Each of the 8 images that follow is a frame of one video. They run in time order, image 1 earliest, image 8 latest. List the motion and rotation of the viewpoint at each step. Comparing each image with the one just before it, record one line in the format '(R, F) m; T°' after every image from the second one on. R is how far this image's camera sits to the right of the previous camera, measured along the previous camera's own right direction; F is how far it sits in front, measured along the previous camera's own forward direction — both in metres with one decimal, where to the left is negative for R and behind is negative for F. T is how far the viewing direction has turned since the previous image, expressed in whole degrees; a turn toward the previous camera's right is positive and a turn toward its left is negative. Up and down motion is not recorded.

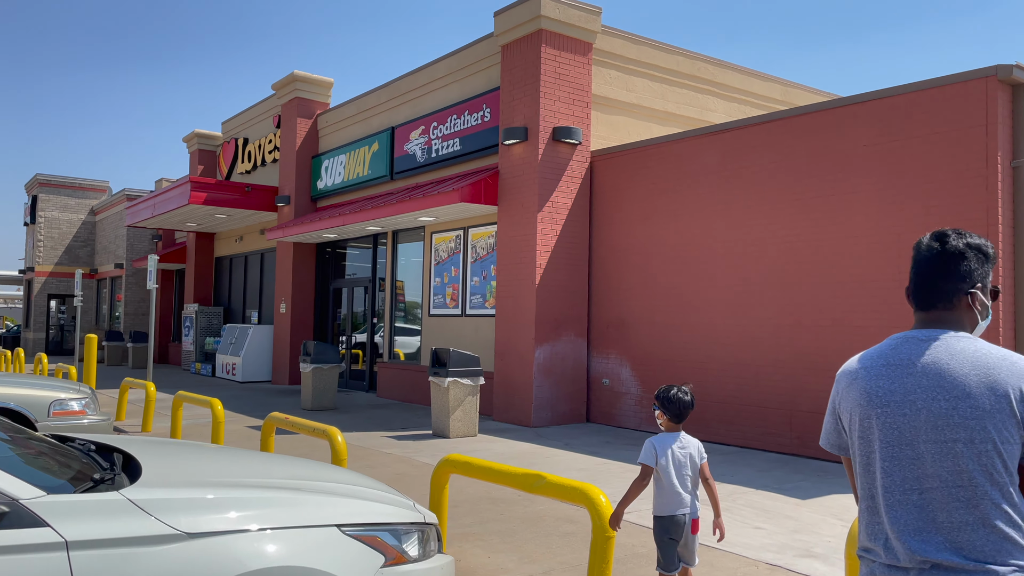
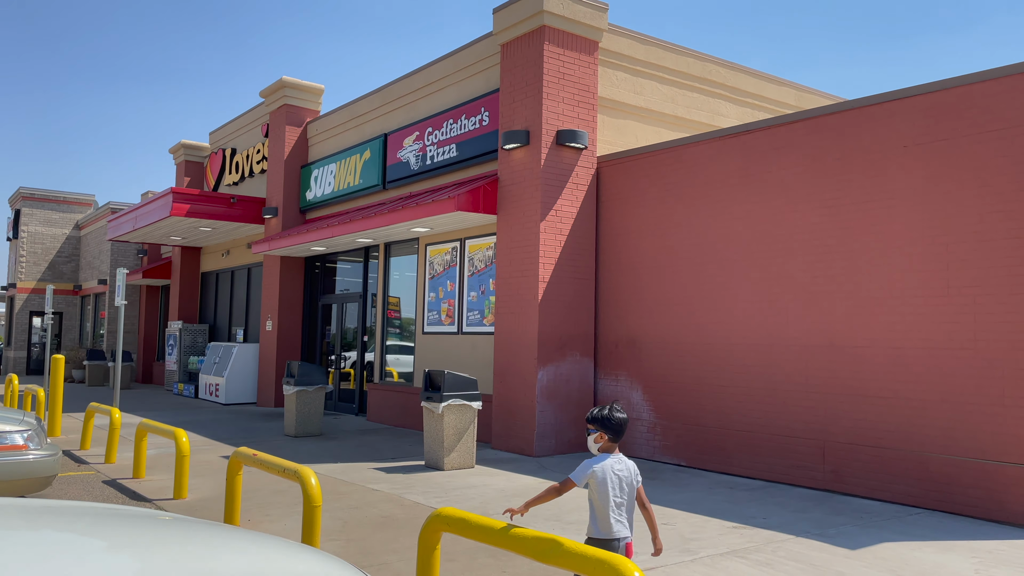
(-0.1, +0.9) m; 0°
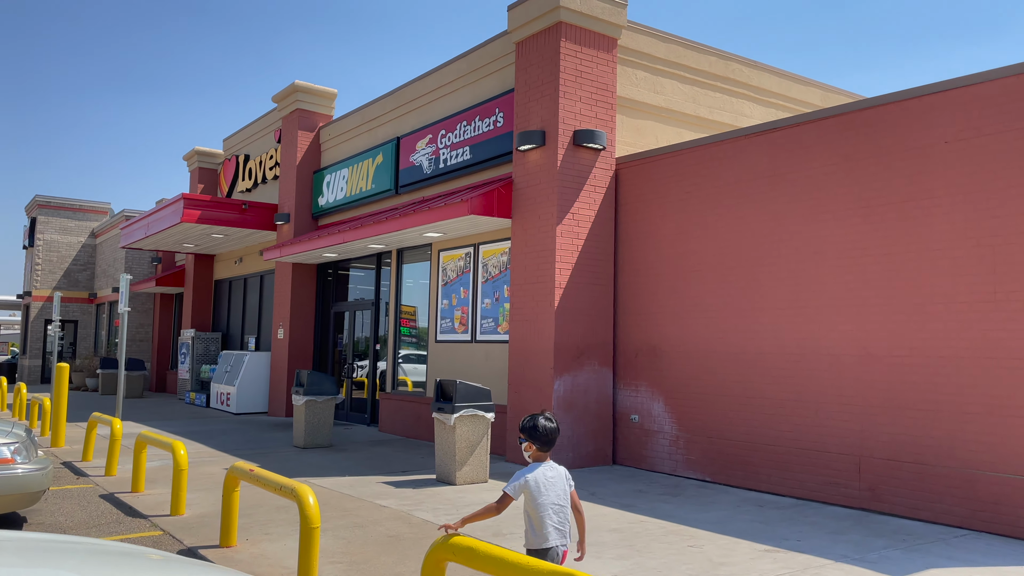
(0.0, +0.4) m; -1°
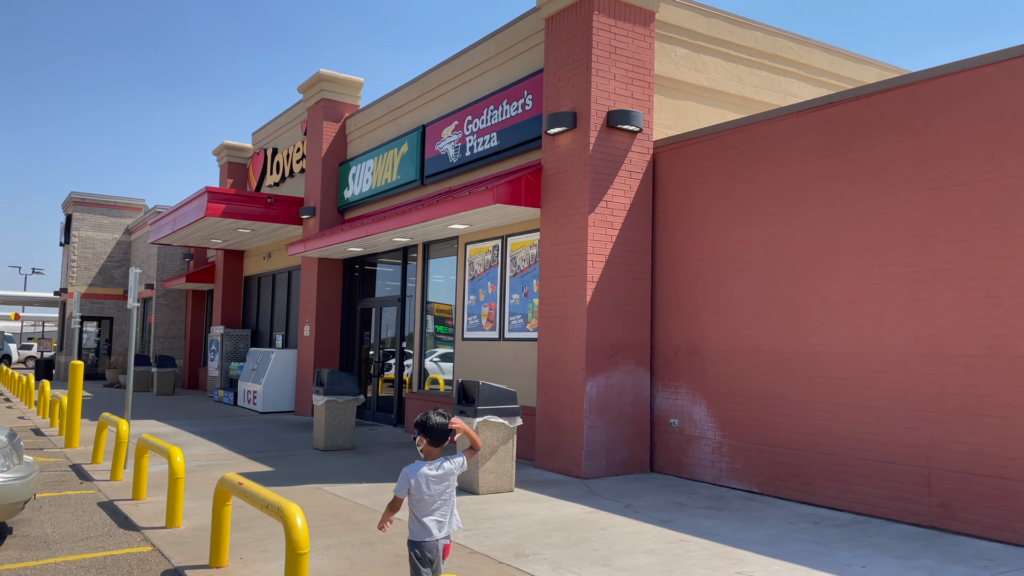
(+0.1, +0.7) m; -3°
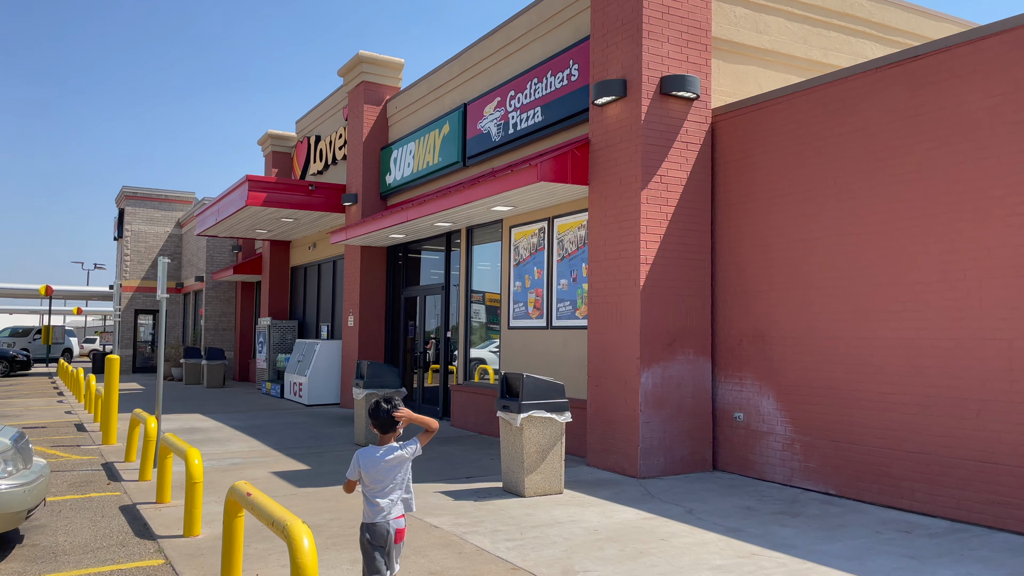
(+0.1, +0.7) m; -4°
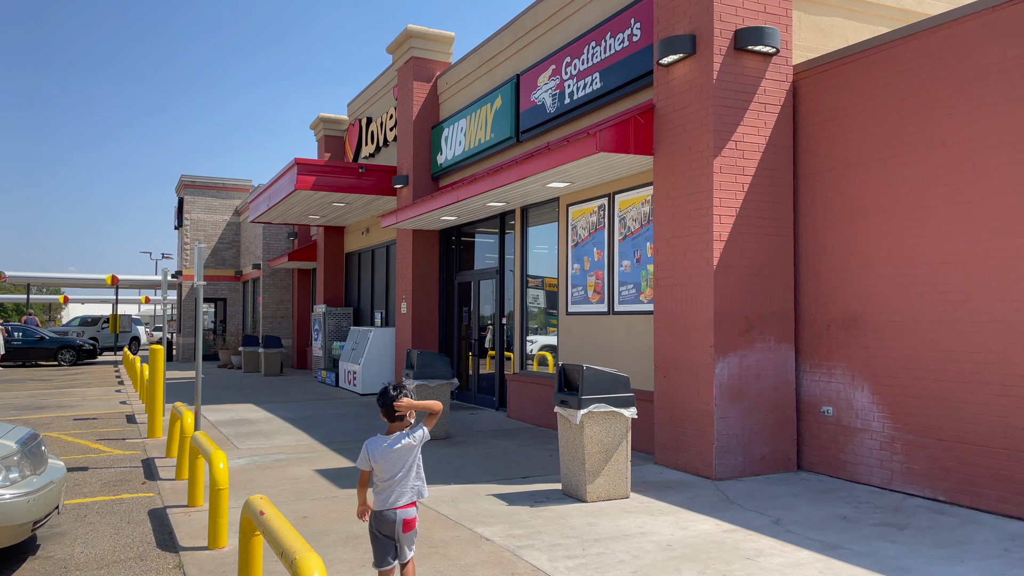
(0.0, +0.8) m; -4°
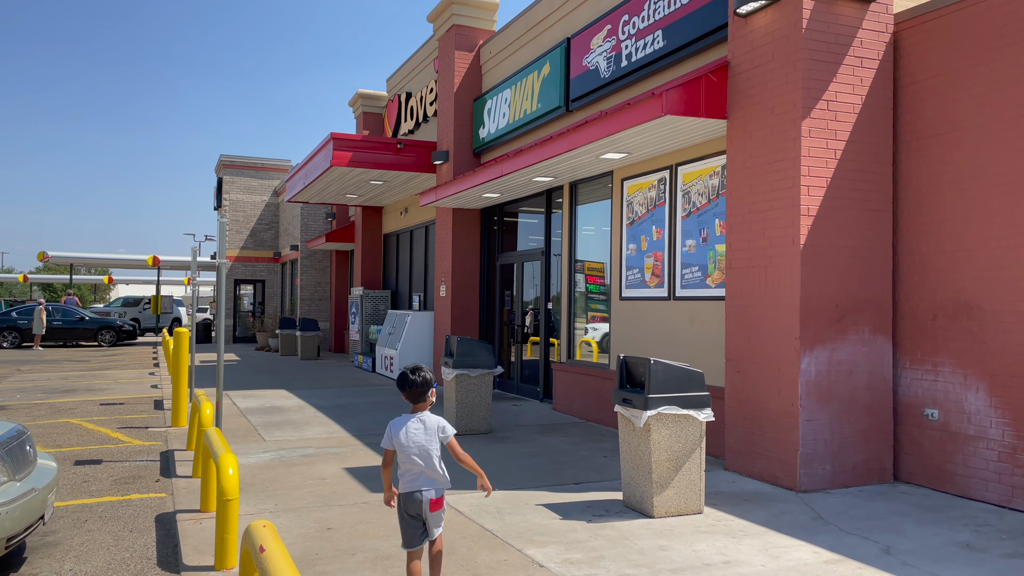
(-0.1, +0.9) m; -3°
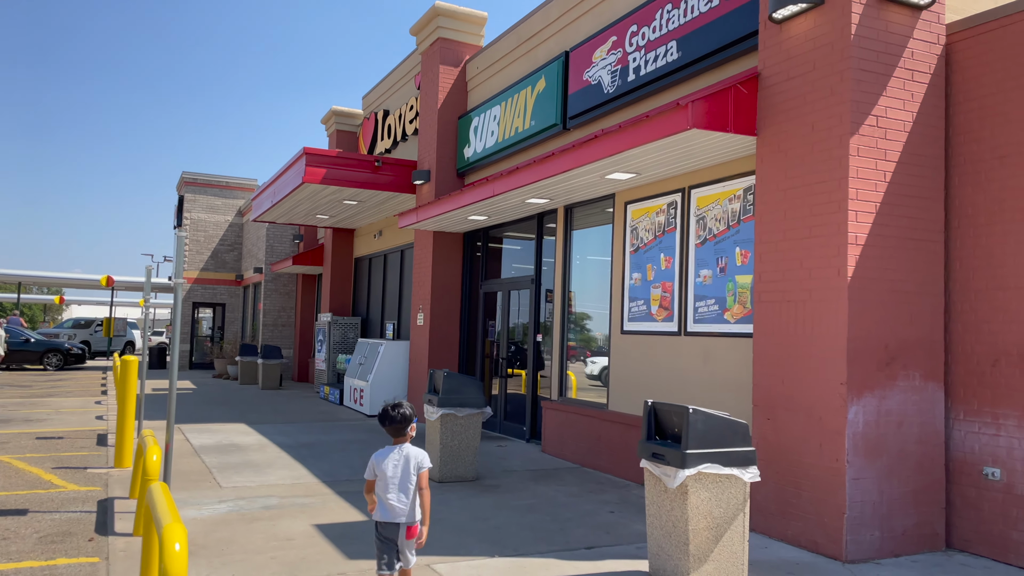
(-0.3, +0.9) m; +3°
